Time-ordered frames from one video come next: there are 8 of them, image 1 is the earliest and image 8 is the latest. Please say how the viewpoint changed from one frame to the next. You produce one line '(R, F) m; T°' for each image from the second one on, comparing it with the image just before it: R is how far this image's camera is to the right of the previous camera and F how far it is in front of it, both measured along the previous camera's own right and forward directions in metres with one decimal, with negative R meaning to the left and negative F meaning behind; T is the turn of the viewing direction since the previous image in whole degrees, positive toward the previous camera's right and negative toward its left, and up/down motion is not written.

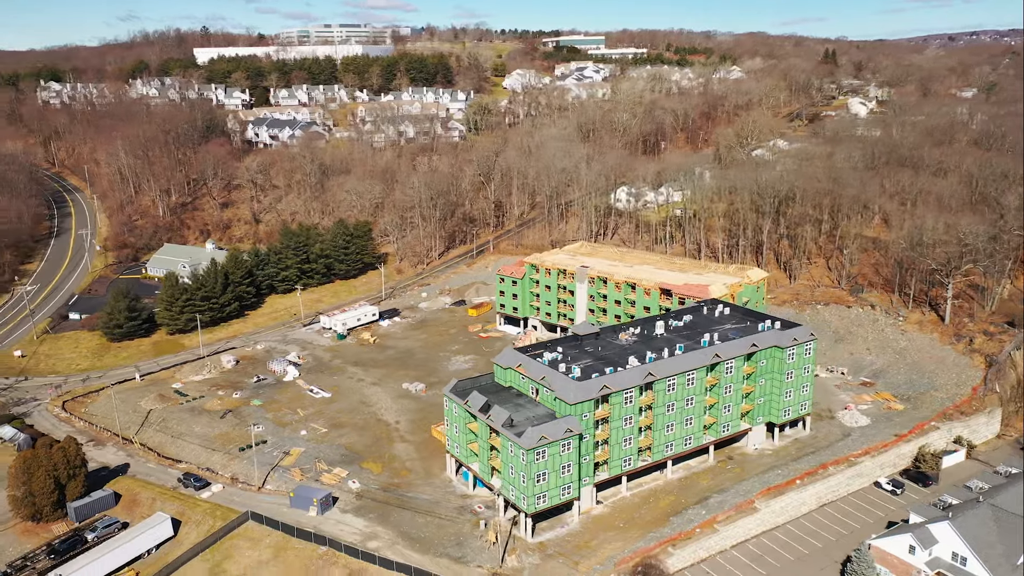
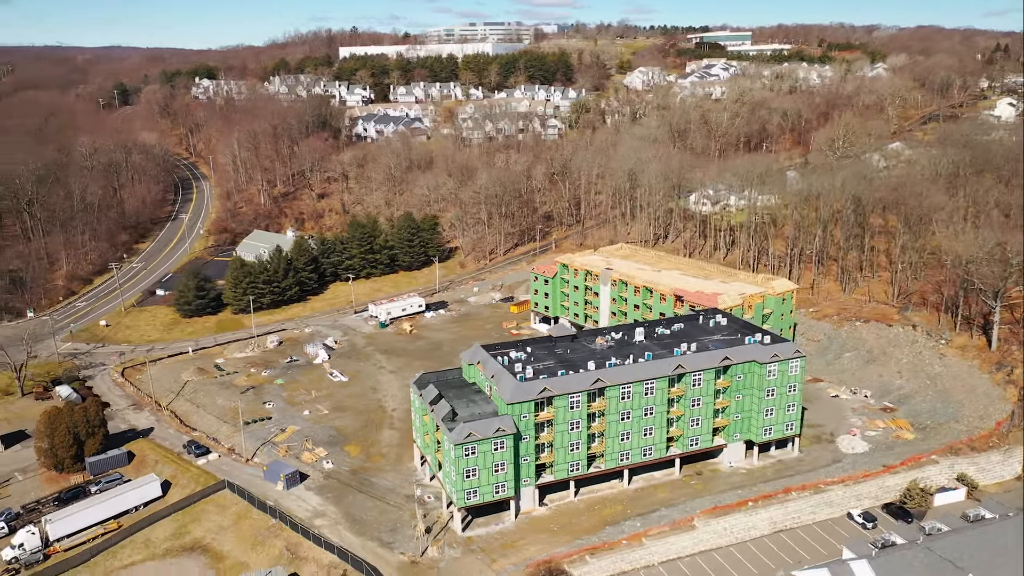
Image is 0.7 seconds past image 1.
(+8.3, +0.4) m; -11°
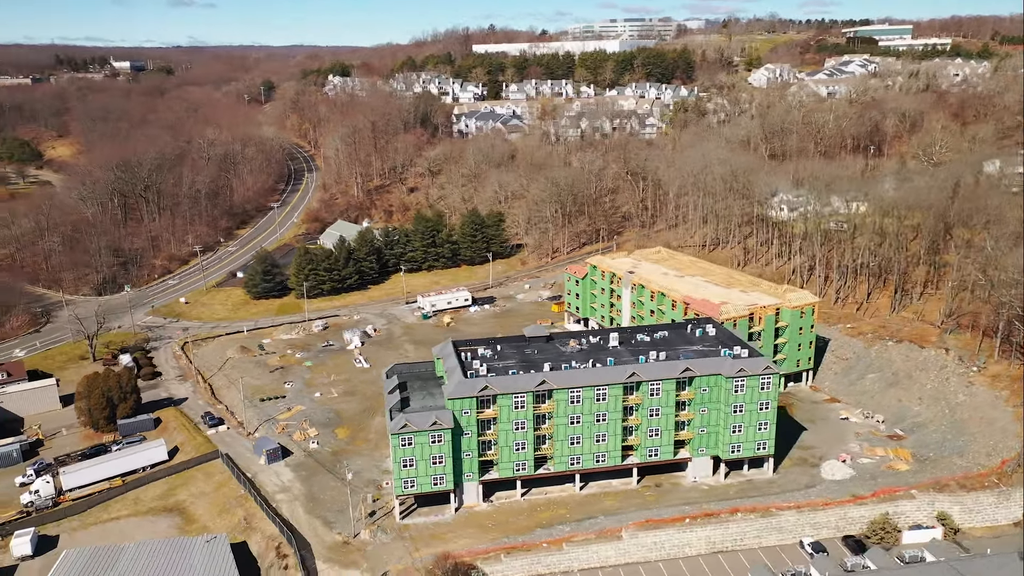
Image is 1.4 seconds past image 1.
(+8.2, +0.3) m; -11°
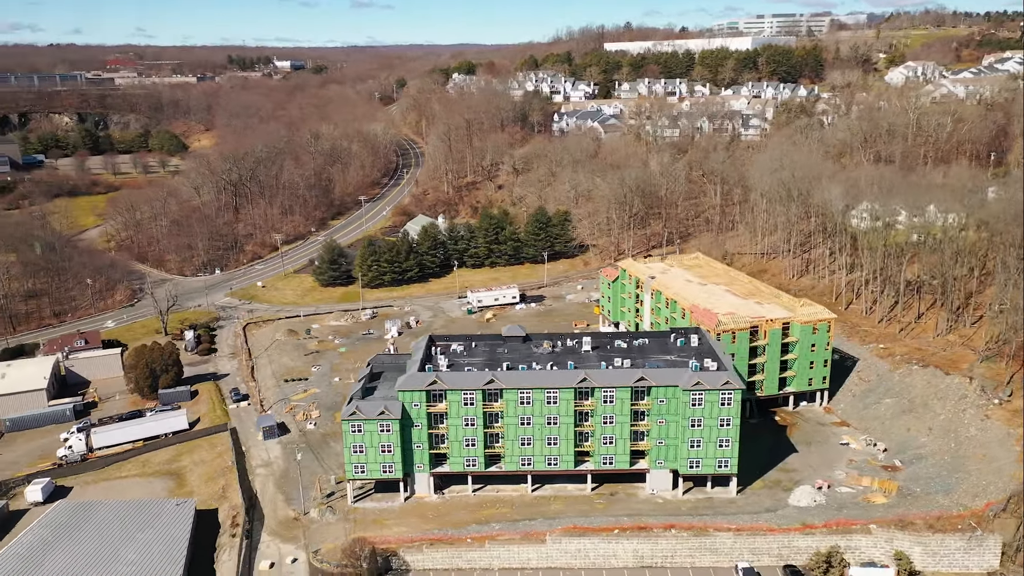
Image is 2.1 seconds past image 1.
(+8.2, +0.3) m; -11°
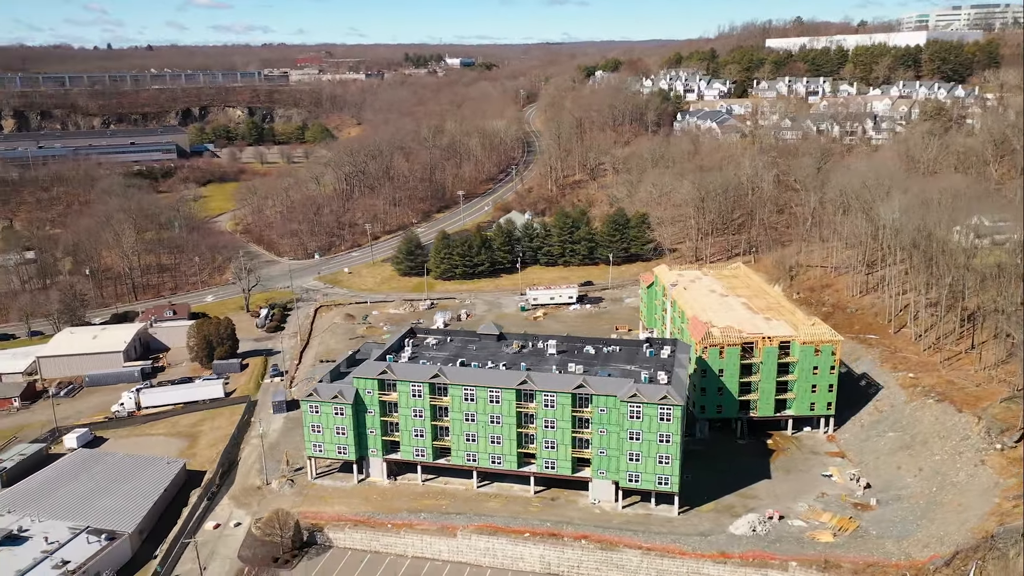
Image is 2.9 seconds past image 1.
(+9.6, +0.6) m; -12°
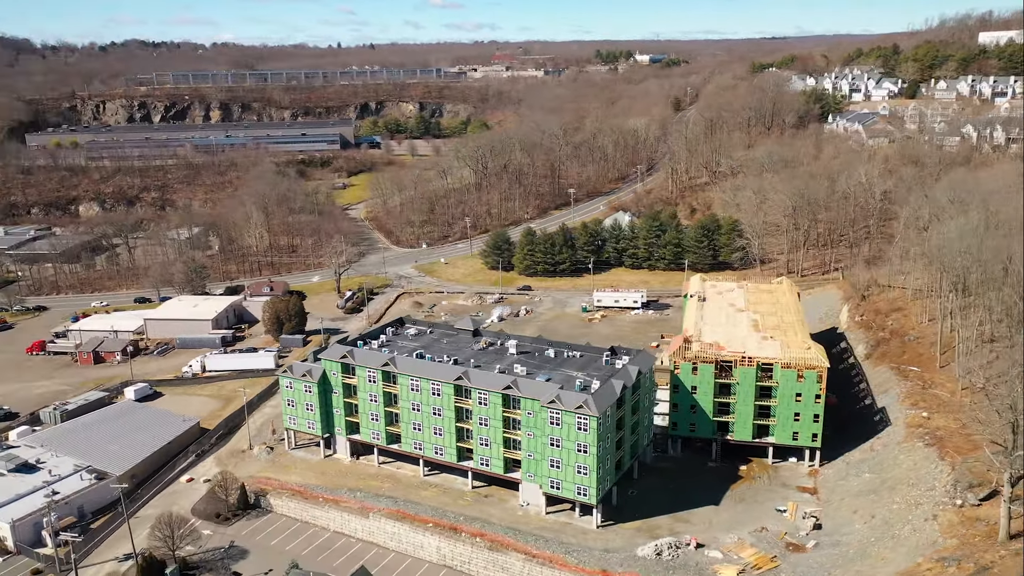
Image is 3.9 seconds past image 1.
(+10.9, +0.9) m; -14°
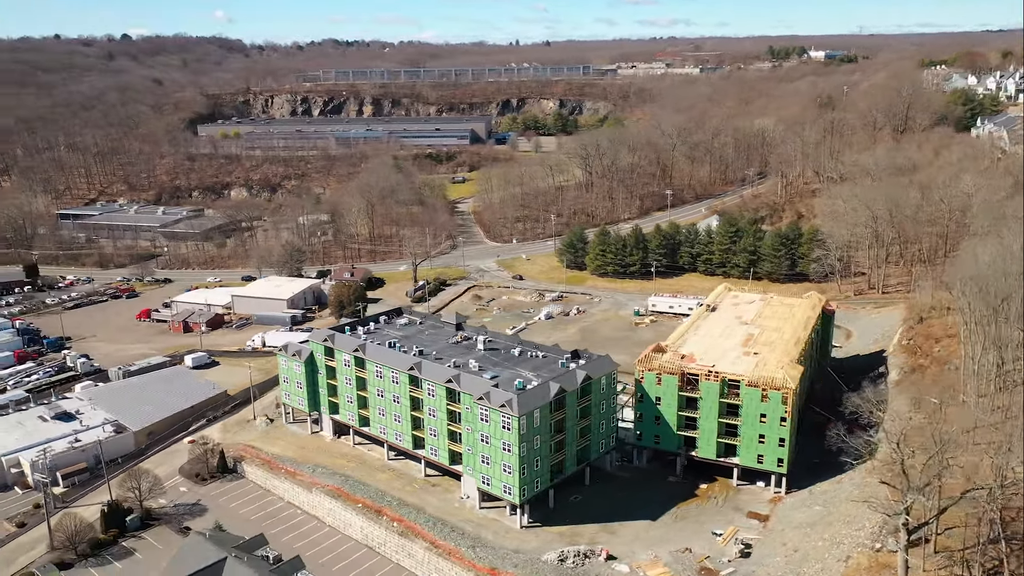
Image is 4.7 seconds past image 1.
(+9.5, +0.6) m; -12°
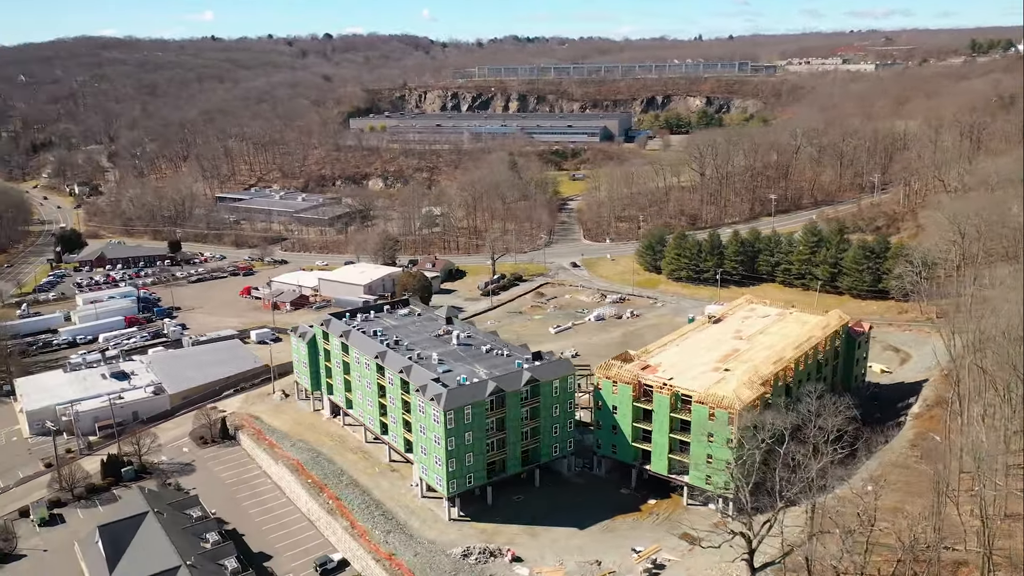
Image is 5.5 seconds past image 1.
(+9.6, +0.6) m; -13°
